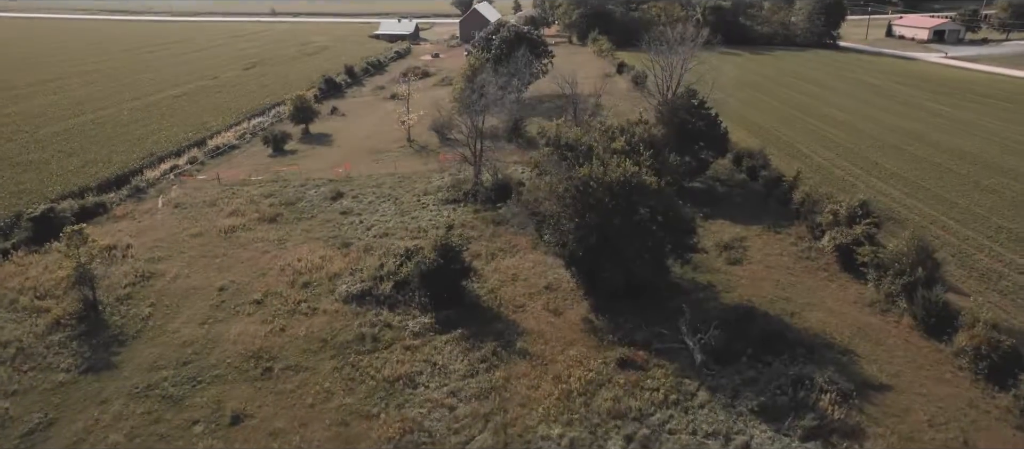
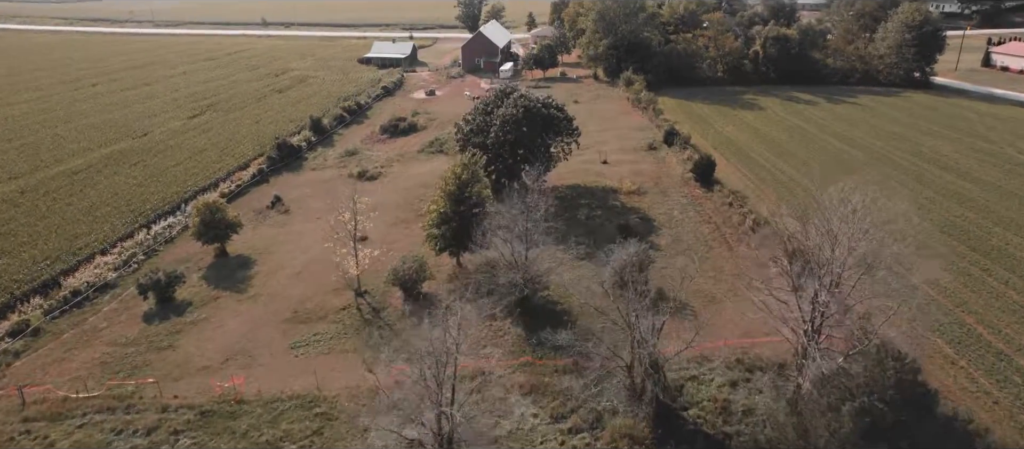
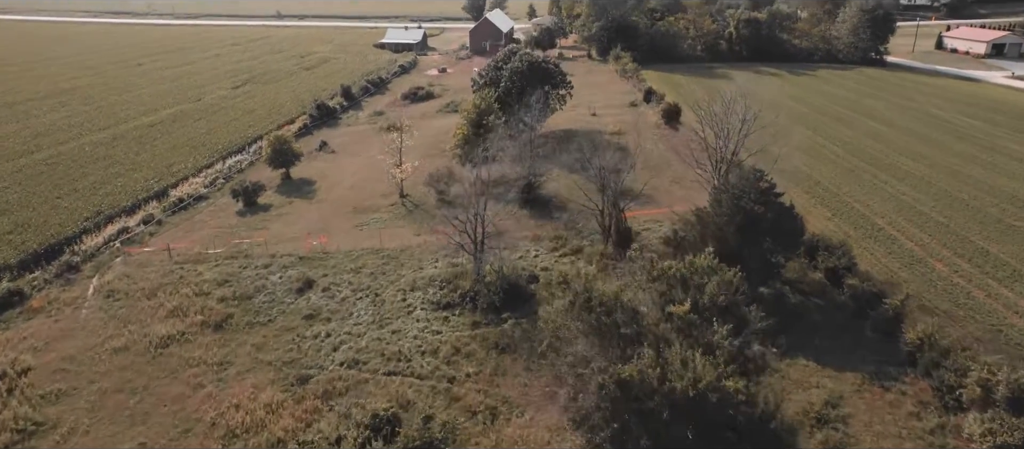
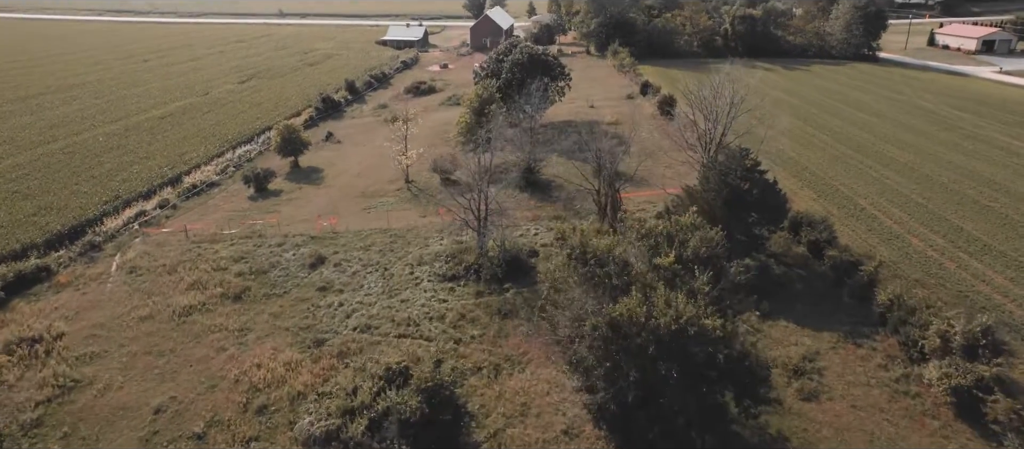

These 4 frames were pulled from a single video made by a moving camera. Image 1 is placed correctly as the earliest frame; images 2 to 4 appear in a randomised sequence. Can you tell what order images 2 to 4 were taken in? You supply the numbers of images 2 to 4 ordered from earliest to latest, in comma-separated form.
4, 3, 2
